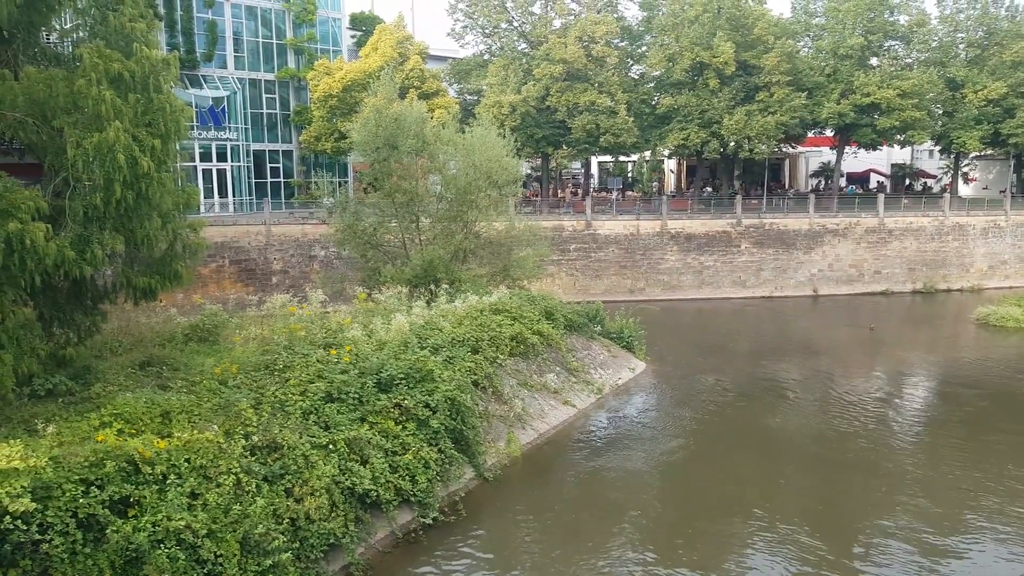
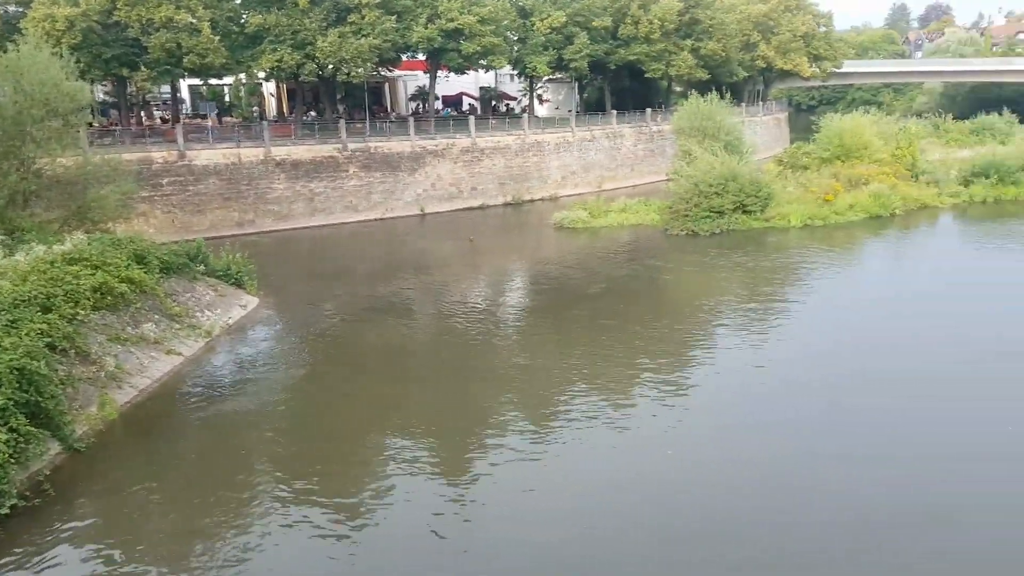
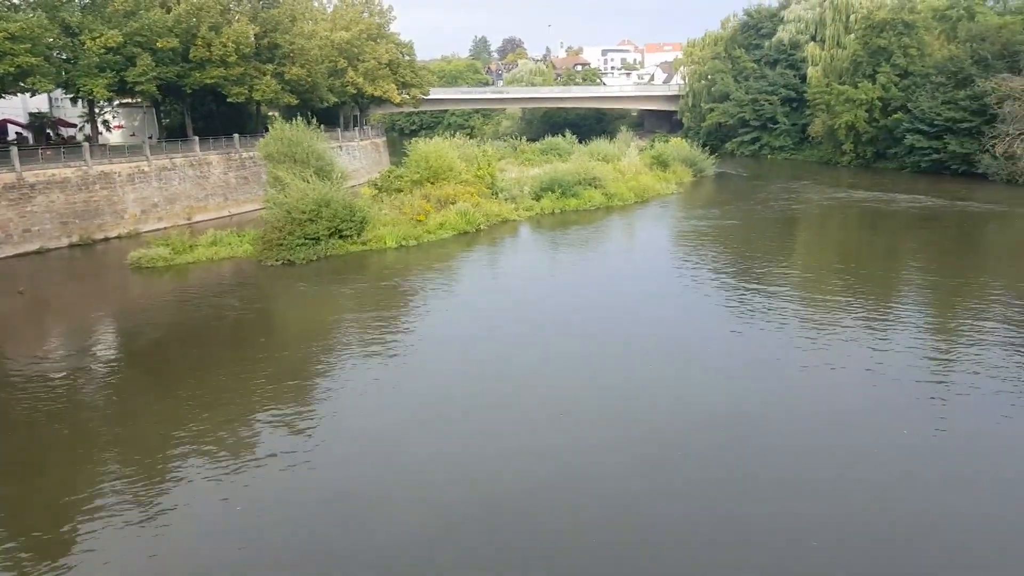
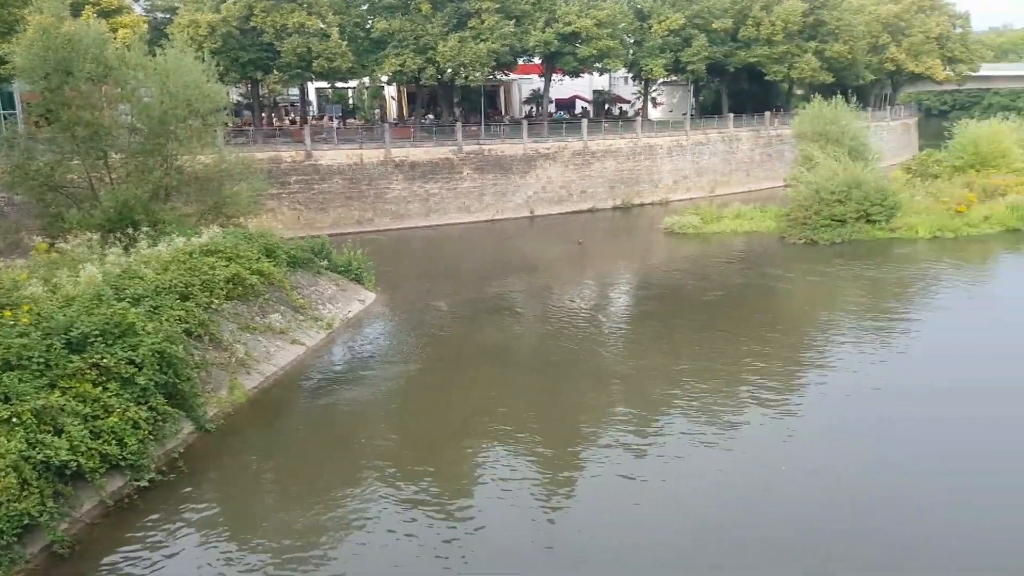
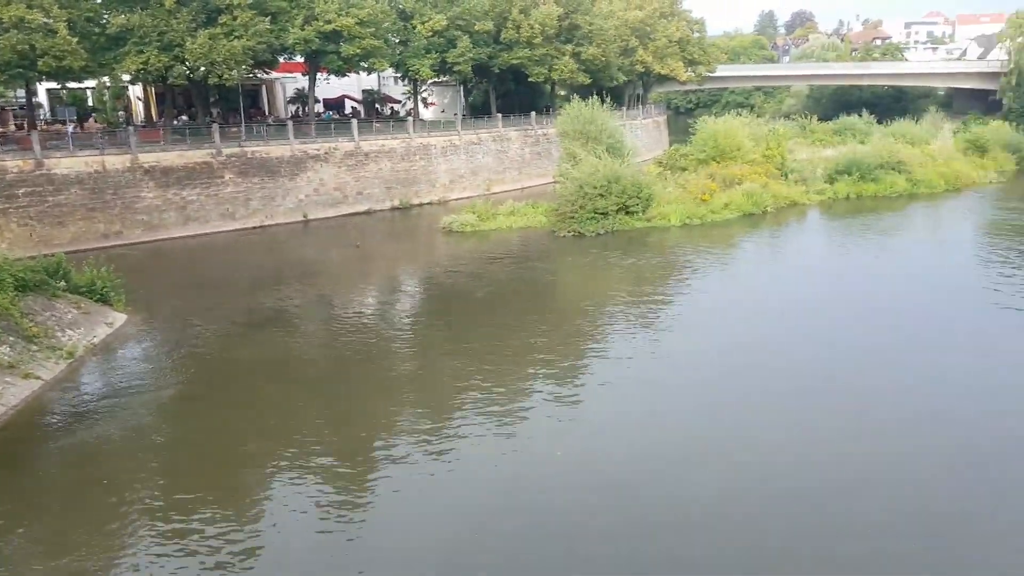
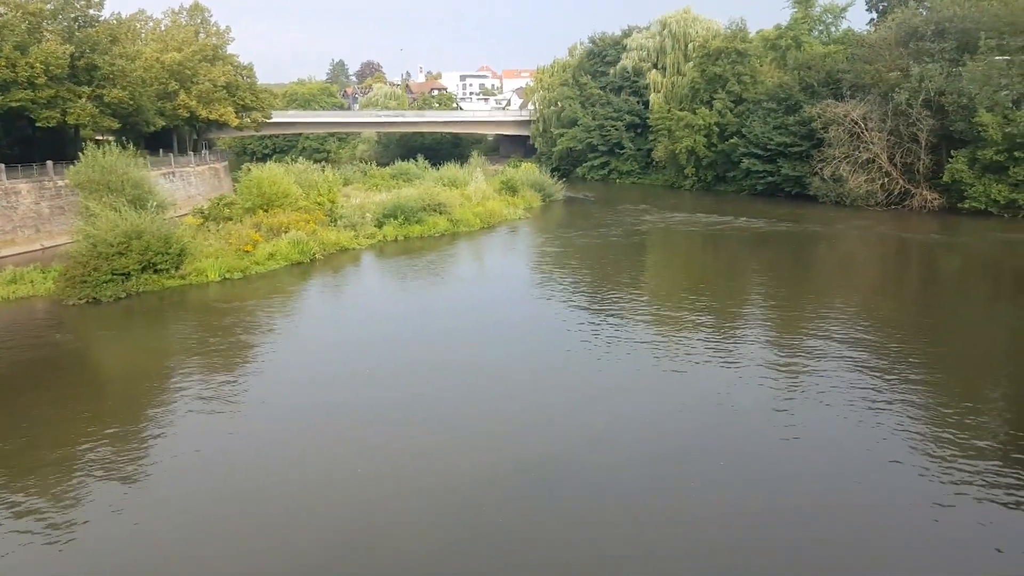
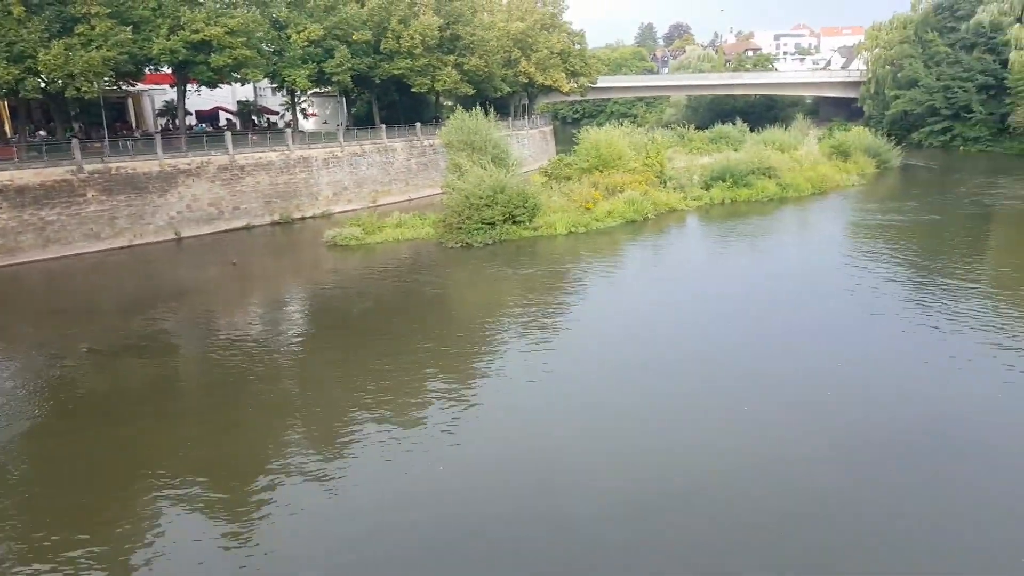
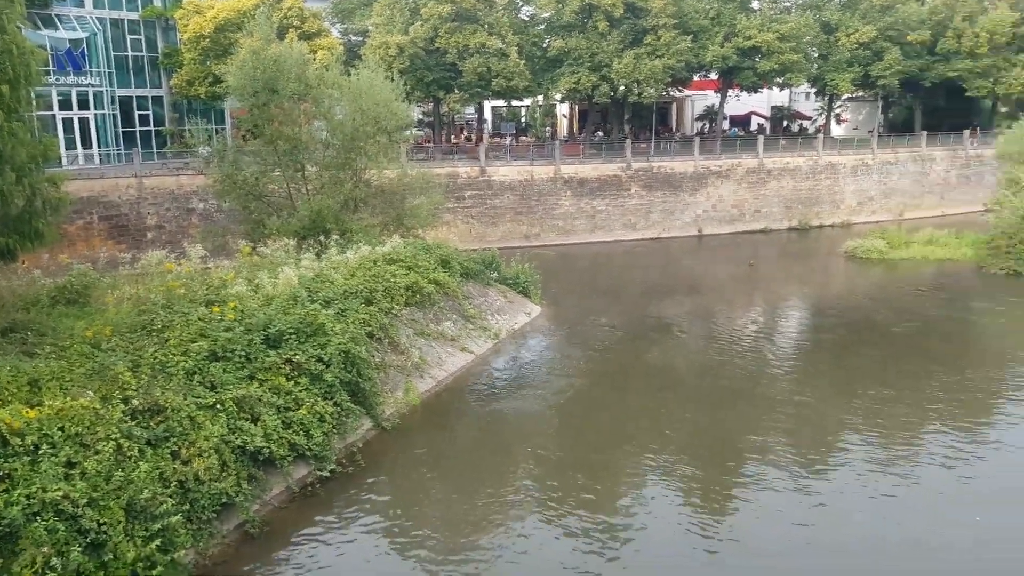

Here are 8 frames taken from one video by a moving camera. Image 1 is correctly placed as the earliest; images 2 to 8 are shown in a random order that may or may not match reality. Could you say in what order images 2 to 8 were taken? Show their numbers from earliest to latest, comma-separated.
8, 4, 2, 5, 7, 3, 6
